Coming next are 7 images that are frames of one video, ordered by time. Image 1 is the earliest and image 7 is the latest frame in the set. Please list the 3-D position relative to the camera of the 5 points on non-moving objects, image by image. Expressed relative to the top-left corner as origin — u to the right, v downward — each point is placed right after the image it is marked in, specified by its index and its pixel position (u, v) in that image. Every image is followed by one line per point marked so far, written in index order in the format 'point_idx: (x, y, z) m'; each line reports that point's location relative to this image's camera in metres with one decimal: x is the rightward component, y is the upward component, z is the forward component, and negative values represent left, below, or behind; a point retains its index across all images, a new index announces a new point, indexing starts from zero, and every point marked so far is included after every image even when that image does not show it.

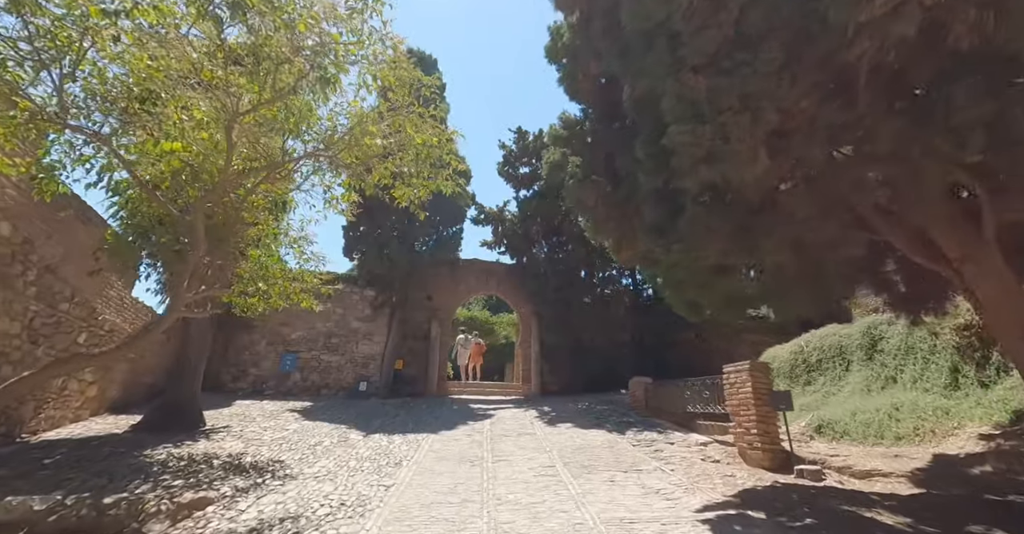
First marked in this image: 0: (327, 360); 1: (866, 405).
0: (-5.6, -2.8, +12.7) m
1: (+5.1, -2.0, +6.1) m
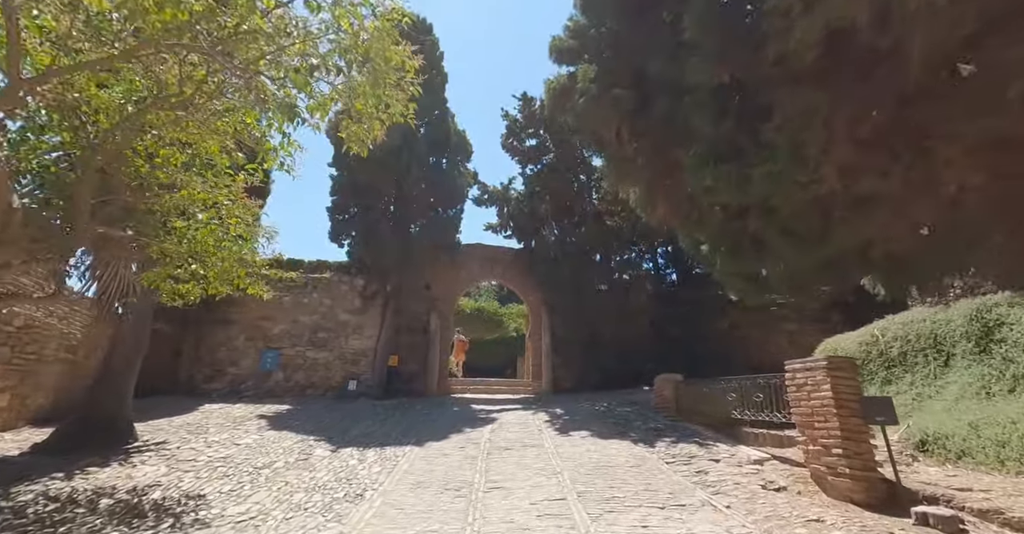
0: (-5.4, -2.4, +11.4) m
1: (+5.1, -1.6, +4.5) m
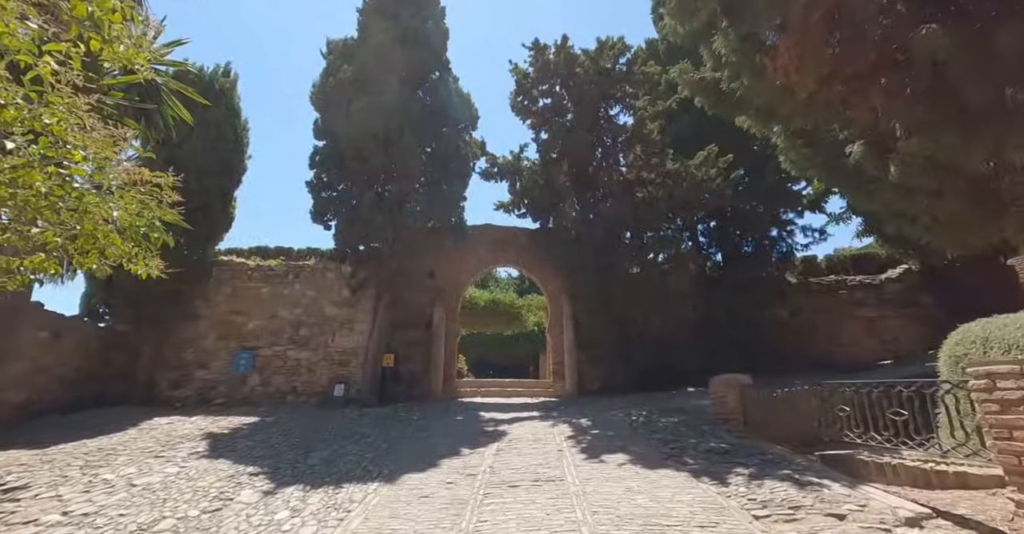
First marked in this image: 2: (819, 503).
0: (-5.1, -2.1, +9.8) m
1: (+5.0, -1.1, +2.3) m
2: (+2.7, -2.1, +3.7) m
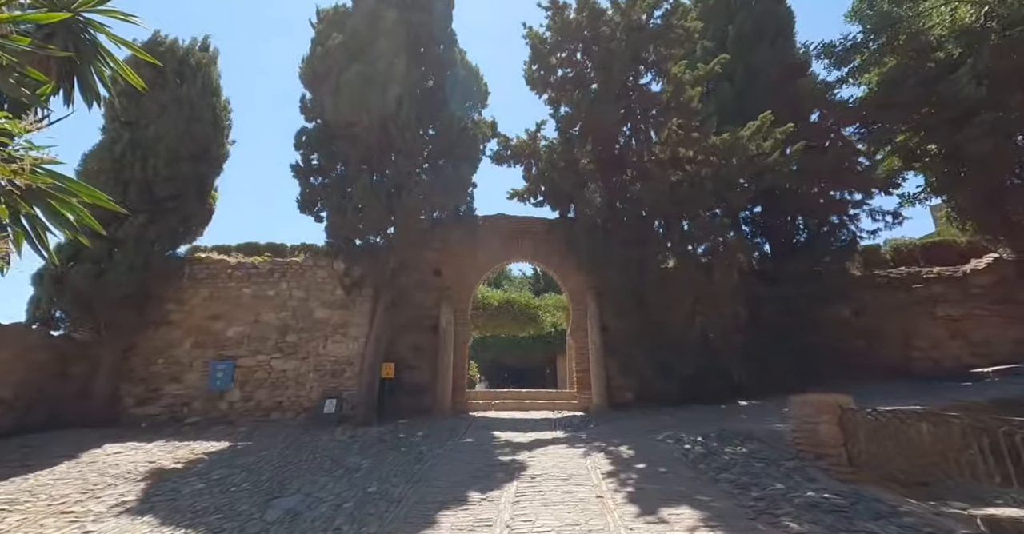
0: (-4.7, -2.1, +8.5) m
1: (+5.2, -0.9, +0.7) m
2: (+2.9, -1.9, +2.2) m
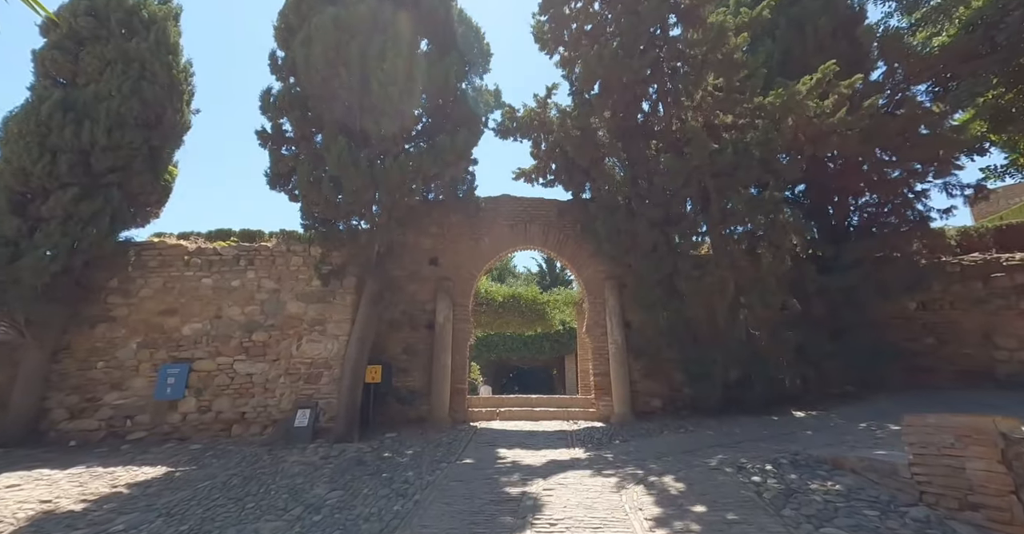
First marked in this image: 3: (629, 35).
0: (-4.6, -1.8, +7.2) m
1: (+5.2, -0.6, -0.7) m
2: (+3.0, -1.7, +0.8) m
3: (+2.2, +4.3, +7.9) m
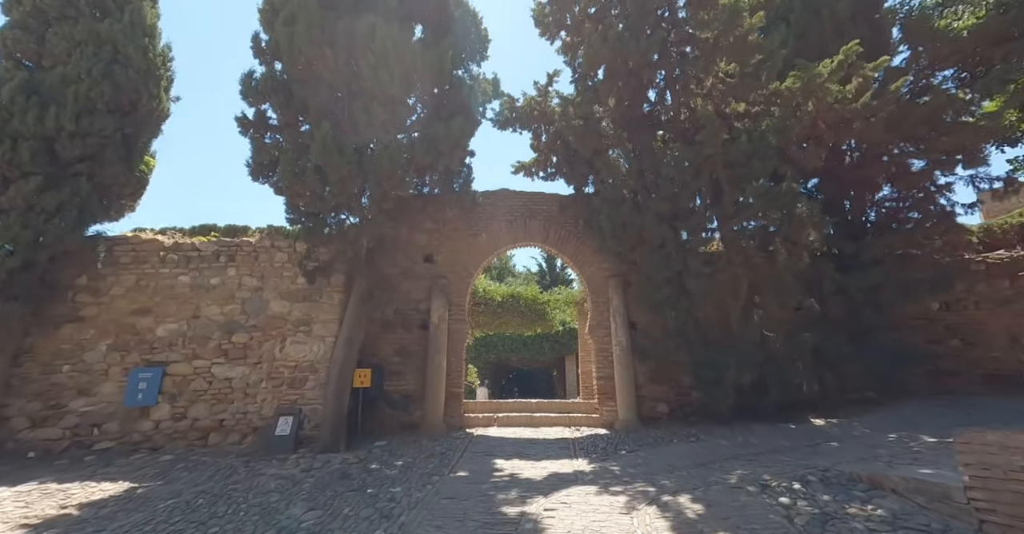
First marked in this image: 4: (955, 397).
0: (-4.6, -1.7, +6.7) m
1: (+5.2, -0.6, -1.2) m
2: (+3.0, -1.6, +0.3) m
3: (+2.2, +4.4, +7.5) m
4: (+7.7, -2.3, +7.3) m
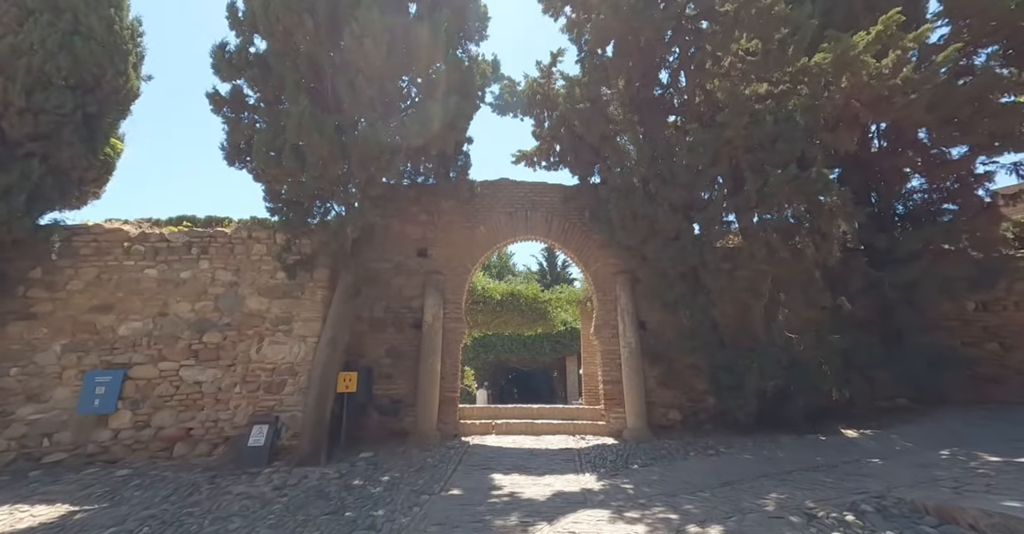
0: (-4.6, -1.6, +6.0) m
1: (+5.2, -0.5, -1.9) m
2: (+2.9, -1.5, -0.4) m
3: (+2.2, +4.5, +6.8) m
4: (+7.7, -2.2, +6.7) m
